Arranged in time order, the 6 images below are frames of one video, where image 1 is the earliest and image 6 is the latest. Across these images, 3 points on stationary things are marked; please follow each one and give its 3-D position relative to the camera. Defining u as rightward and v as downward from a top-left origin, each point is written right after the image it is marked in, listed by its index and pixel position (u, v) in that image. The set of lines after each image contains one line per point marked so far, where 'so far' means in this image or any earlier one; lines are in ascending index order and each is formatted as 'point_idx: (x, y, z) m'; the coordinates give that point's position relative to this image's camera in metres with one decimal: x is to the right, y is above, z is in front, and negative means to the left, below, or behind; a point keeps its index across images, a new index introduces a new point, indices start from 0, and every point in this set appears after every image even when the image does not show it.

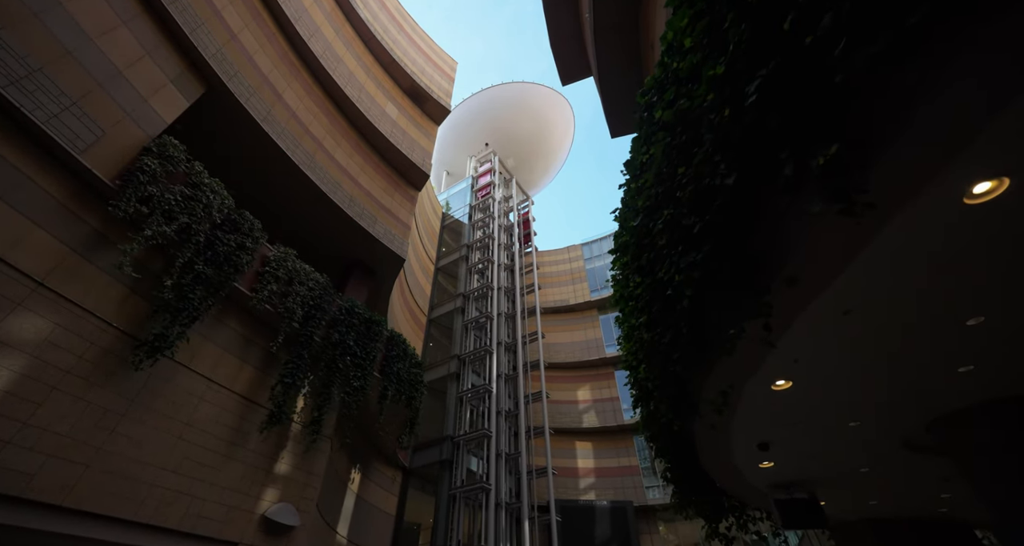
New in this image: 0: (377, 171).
0: (-3.9, +3.0, +11.8) m
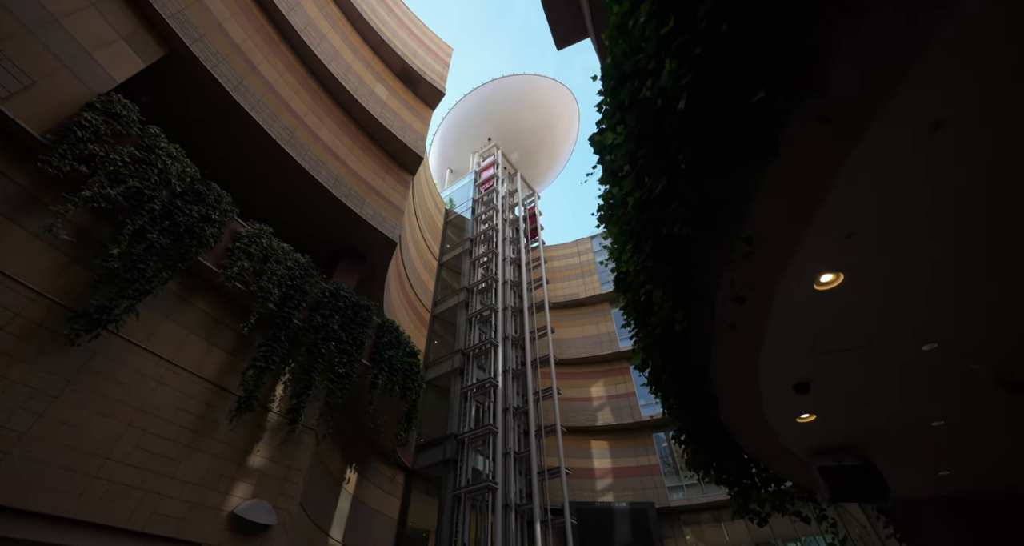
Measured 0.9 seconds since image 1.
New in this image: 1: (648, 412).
0: (-4.0, +3.3, +11.3) m
1: (+6.4, -6.6, +19.2) m
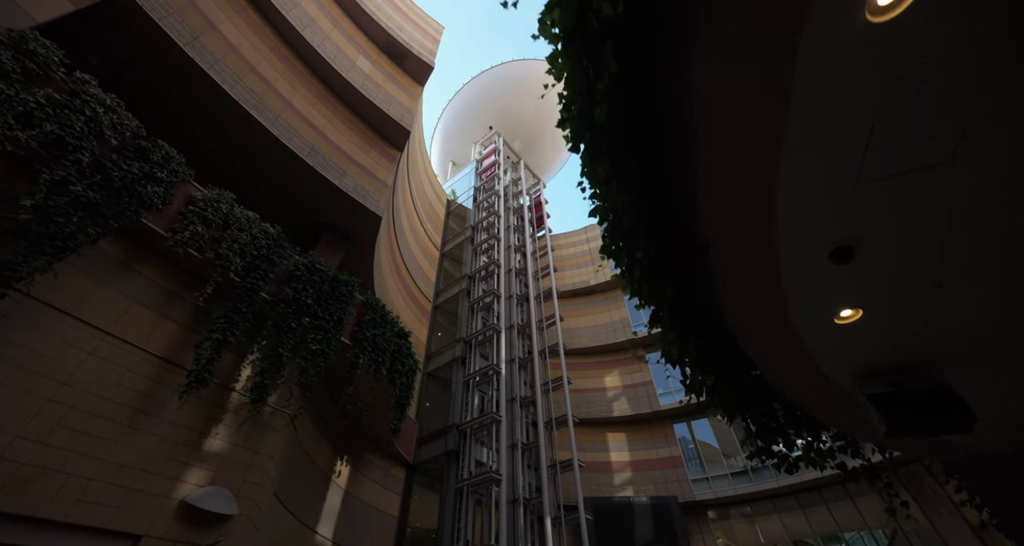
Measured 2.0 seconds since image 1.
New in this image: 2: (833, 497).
0: (-4.3, +3.8, +10.6) m
1: (+6.9, -5.7, +18.1) m
2: (+11.2, -7.9, +14.2) m
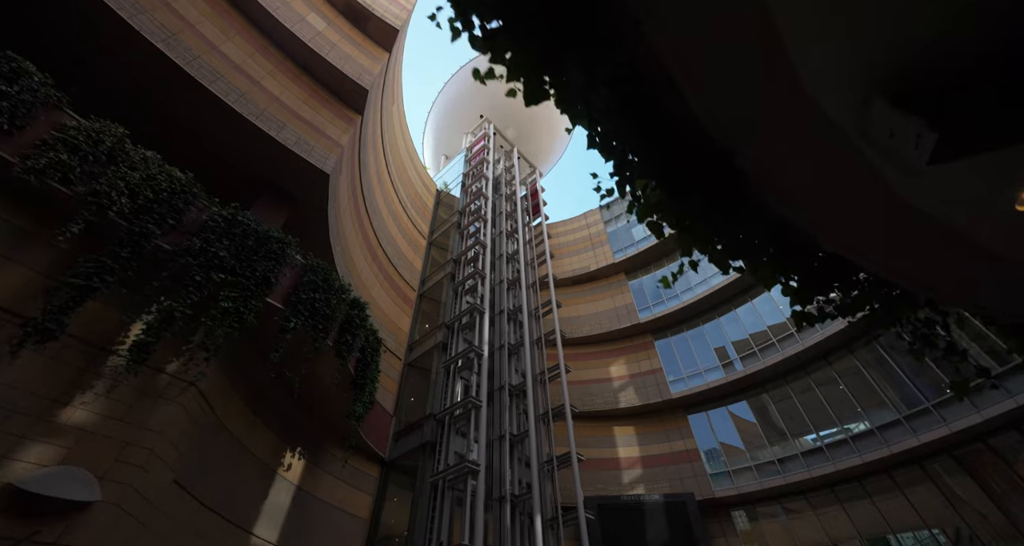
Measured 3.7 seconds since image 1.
0: (-5.1, +4.5, +9.6) m
1: (+6.7, -4.6, +16.4) m
2: (+11.0, -6.6, +12.3) m
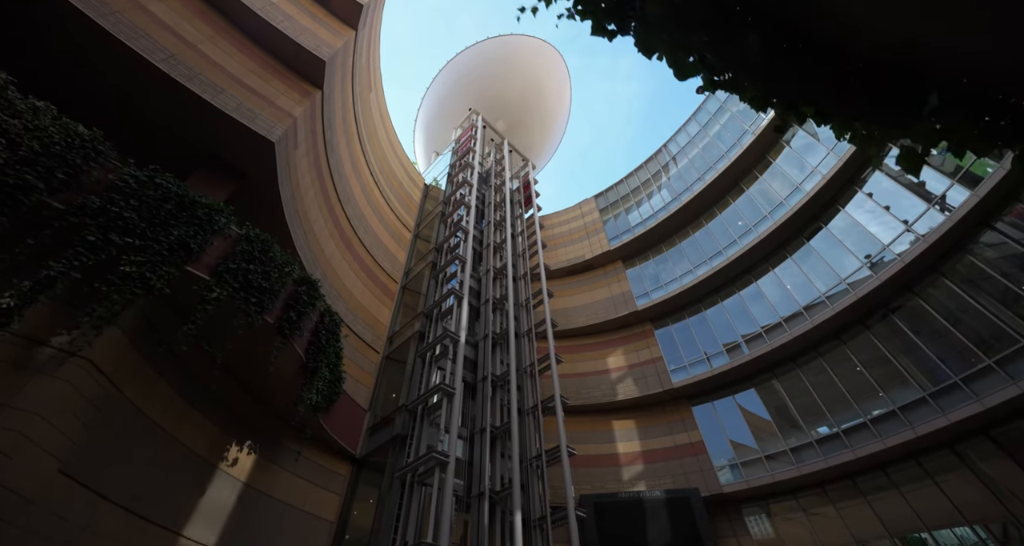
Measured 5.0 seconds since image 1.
0: (-6.0, +4.9, +9.0) m
1: (+6.3, -3.9, +15.3) m
2: (+10.6, -5.6, +11.0) m
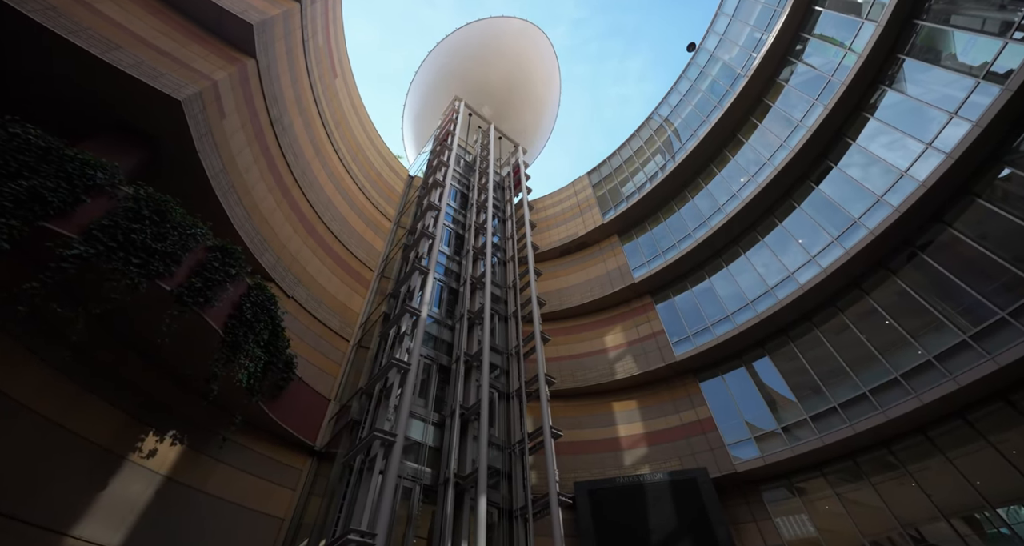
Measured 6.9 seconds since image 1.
0: (-7.5, +5.4, +8.4) m
1: (+5.8, -2.6, +13.8) m
2: (+10.0, -3.9, +9.3) m
